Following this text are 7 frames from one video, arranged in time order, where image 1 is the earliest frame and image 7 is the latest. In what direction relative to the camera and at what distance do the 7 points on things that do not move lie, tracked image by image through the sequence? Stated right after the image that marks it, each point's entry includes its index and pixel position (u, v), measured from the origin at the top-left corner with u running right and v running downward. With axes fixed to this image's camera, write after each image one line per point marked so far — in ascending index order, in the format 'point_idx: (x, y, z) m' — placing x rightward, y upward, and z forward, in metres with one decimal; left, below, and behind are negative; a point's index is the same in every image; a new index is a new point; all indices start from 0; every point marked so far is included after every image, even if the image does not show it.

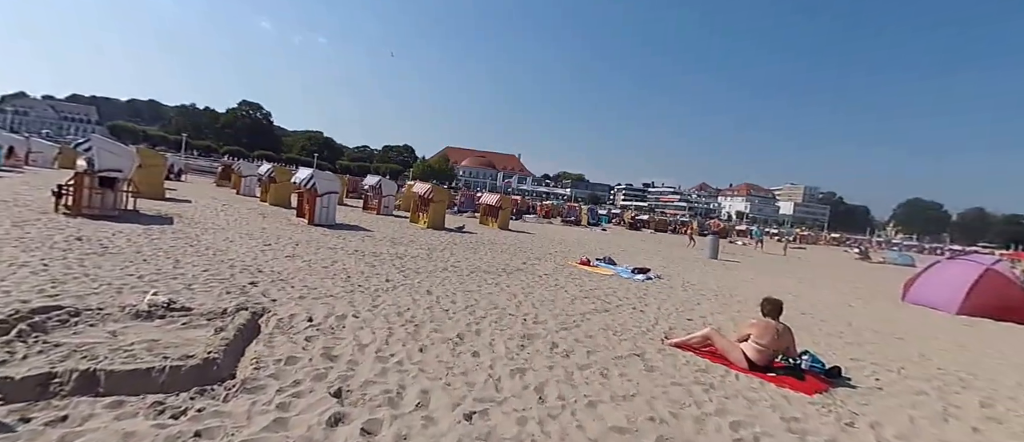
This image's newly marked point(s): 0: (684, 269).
0: (+5.3, -1.5, +14.1) m
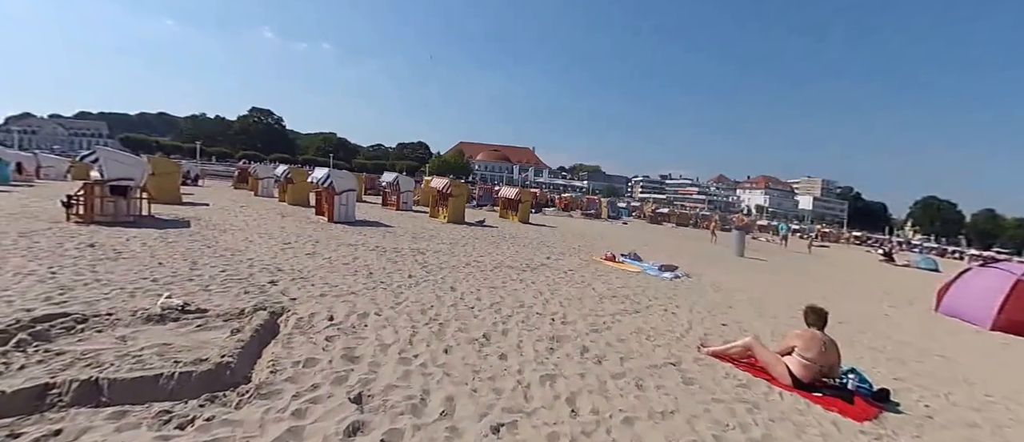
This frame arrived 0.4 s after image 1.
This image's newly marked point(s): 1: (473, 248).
0: (+6.0, -1.4, +13.6) m
1: (-1.0, -0.7, +11.9) m
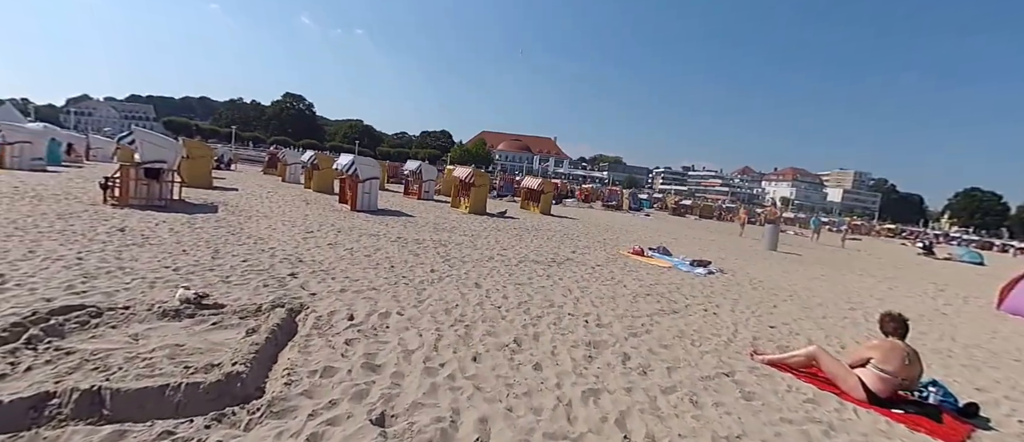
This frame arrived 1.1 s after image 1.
0: (+6.6, -1.2, +12.9) m
1: (-0.4, -0.5, +11.5) m
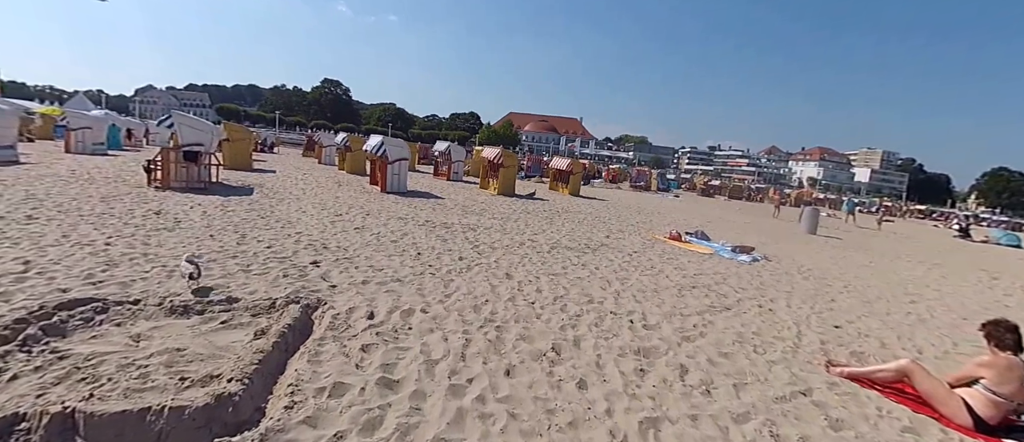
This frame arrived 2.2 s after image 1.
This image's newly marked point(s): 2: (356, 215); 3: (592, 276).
0: (+7.4, -0.8, +12.0) m
1: (+0.4, -0.1, +11.0) m
2: (-3.4, +0.2, +9.8) m
3: (+1.1, -0.8, +6.6) m
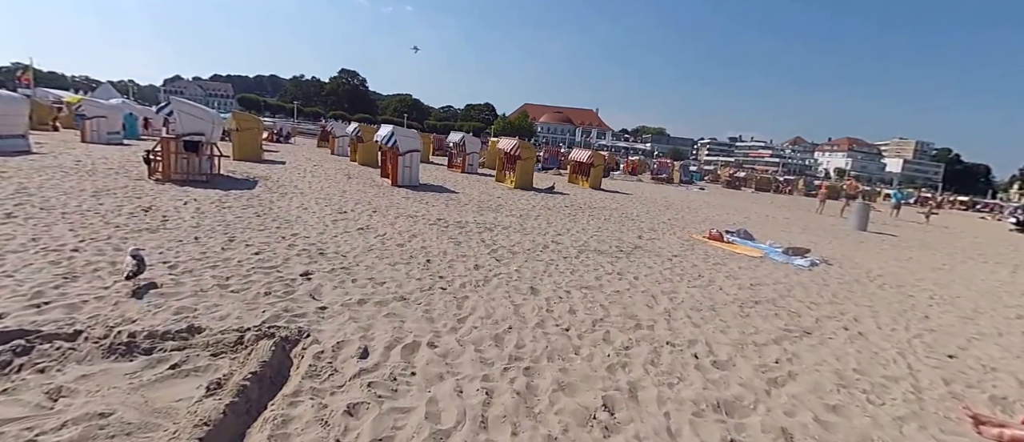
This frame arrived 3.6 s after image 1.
0: (+7.9, -0.7, +10.8) m
1: (+0.8, 0.0, +9.9) m
2: (-2.9, +0.2, +8.9) m
3: (+1.5, -0.8, +5.5) m
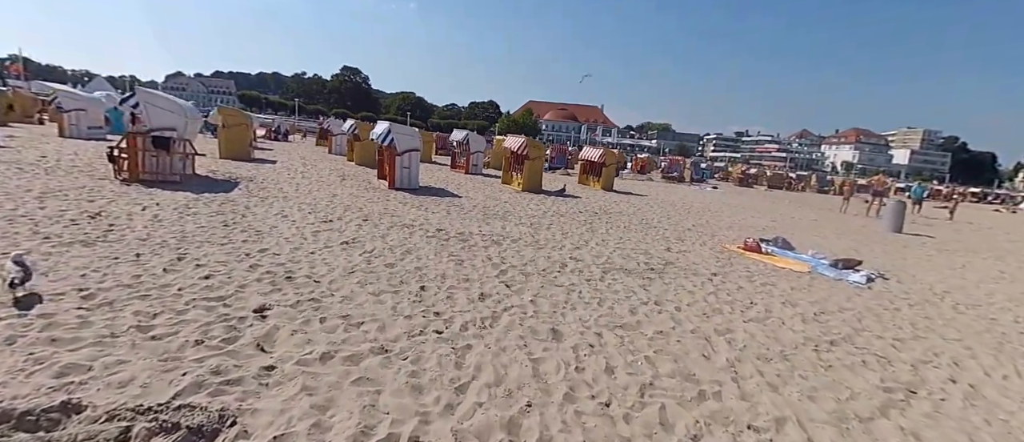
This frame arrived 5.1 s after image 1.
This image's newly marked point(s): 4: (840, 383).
0: (+8.1, -0.9, +9.5) m
1: (+1.0, -0.2, +8.8) m
2: (-2.8, 0.0, +7.7) m
3: (+1.6, -1.0, +4.4) m
4: (+2.7, -1.3, +3.8) m
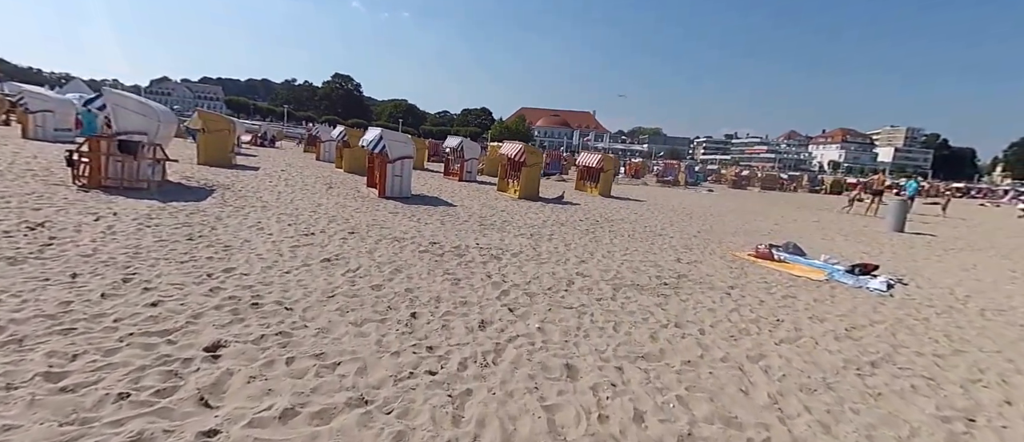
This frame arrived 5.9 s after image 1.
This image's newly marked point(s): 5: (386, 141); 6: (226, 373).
0: (+8.1, -0.9, +9.1) m
1: (+1.0, -0.4, +8.2) m
2: (-2.8, -0.3, +7.2) m
3: (+1.7, -1.1, +3.8) m
4: (+2.8, -1.3, +3.2) m
5: (-3.4, +2.0, +12.1) m
6: (-1.9, -1.0, +3.0) m
